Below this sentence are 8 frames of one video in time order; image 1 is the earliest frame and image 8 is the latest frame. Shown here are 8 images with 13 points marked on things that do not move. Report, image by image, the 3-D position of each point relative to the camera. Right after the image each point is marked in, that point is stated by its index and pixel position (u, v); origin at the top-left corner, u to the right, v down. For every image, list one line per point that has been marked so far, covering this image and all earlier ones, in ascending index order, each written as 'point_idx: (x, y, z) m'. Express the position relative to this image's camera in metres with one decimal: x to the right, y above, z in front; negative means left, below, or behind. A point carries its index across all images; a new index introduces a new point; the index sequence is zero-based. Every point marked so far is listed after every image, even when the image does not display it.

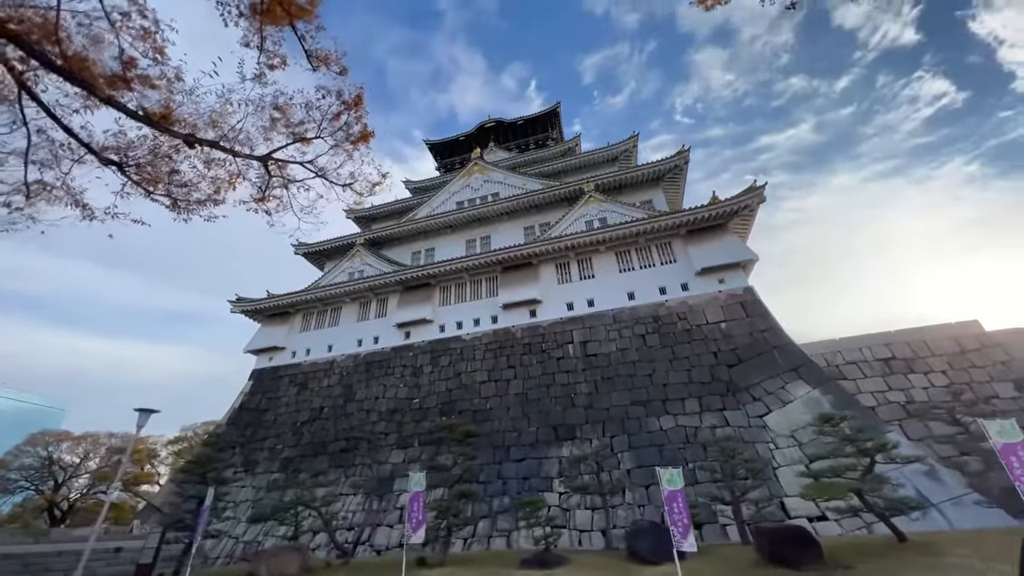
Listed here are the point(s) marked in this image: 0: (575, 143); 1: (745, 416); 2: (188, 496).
0: (+3.1, +7.2, +19.5) m
1: (+5.2, -2.9, +8.8) m
2: (-8.9, -5.7, +10.8) m
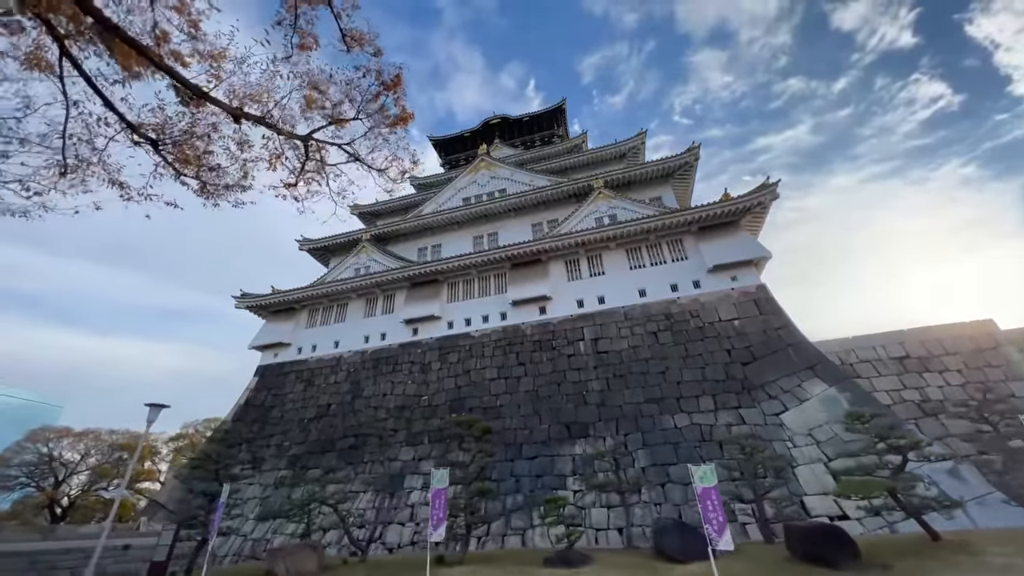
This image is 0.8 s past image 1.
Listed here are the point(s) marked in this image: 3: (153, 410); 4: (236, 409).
0: (+3.4, +7.3, +19.4) m
1: (+5.6, -2.8, +8.7) m
2: (-8.6, -5.6, +10.6) m
3: (-6.6, -2.2, +7.2) m
4: (-9.2, -4.0, +13.0) m
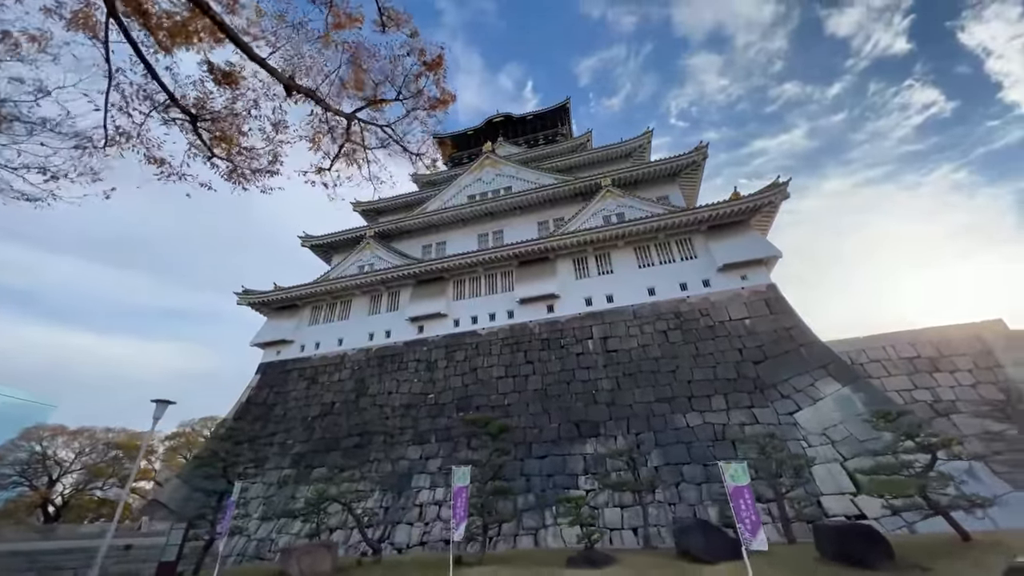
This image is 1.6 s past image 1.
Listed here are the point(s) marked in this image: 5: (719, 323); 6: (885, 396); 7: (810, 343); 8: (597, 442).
0: (+3.6, +7.4, +19.3) m
1: (+5.8, -2.8, +8.7) m
2: (-8.4, -5.4, +10.4) m
3: (-6.3, -2.1, +7.0) m
4: (-9.0, -3.9, +12.8) m
5: (+5.6, -1.0, +10.6) m
6: (+7.9, -2.3, +8.3) m
7: (+7.4, -1.4, +9.7) m
8: (+2.0, -3.6, +9.2) m
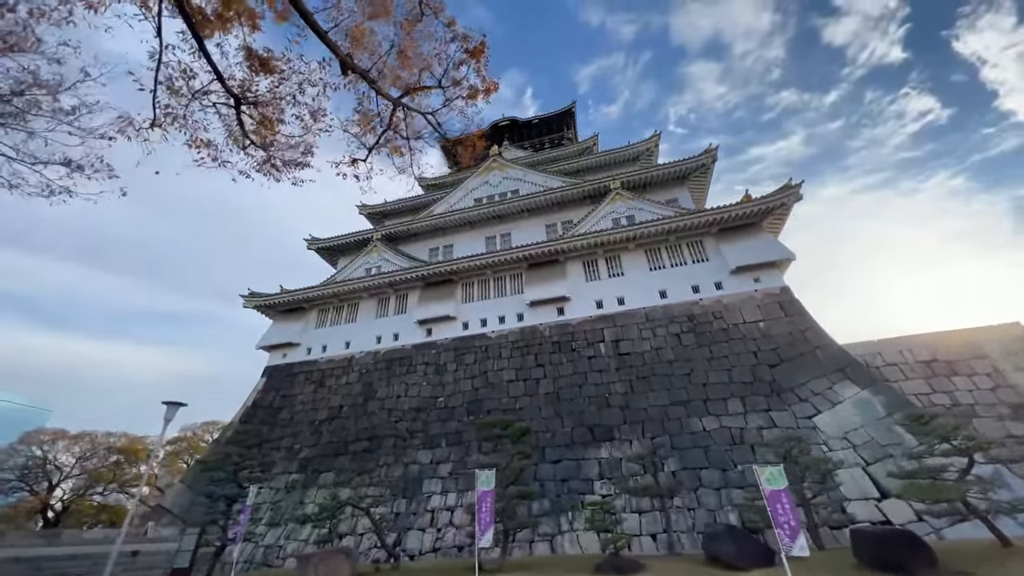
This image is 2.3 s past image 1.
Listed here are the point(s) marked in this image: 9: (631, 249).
0: (+3.9, +7.2, +19.3) m
1: (+6.1, -2.8, +8.5) m
2: (-8.1, -5.5, +10.2) m
3: (-6.0, -2.1, +6.8) m
4: (-8.7, -4.0, +12.6) m
5: (+5.9, -1.0, +10.5) m
6: (+8.3, -2.3, +8.2) m
7: (+7.7, -1.4, +9.6) m
8: (+2.3, -3.7, +9.0) m
9: (+3.8, +1.2, +12.5) m
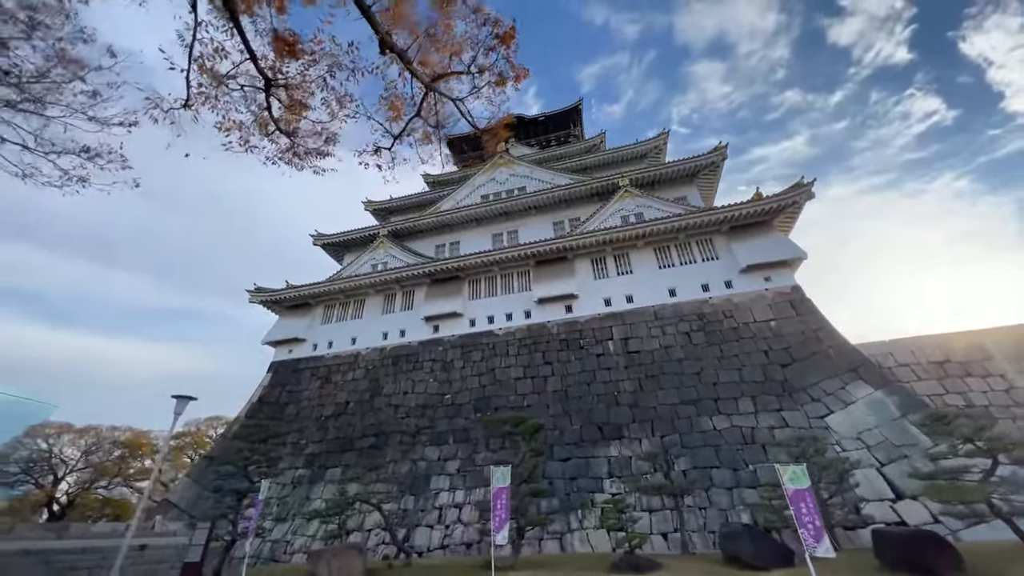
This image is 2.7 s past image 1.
0: (+4.3, +7.3, +19.2) m
1: (+6.3, -2.8, +8.5) m
2: (-7.9, -5.3, +10.2) m
3: (-5.8, -2.0, +6.8) m
4: (-8.5, -3.8, +12.6) m
5: (+6.1, -1.0, +10.4) m
6: (+8.5, -2.3, +8.1) m
7: (+7.9, -1.4, +9.5) m
8: (+2.5, -3.6, +9.0) m
9: (+4.1, +1.3, +12.4) m
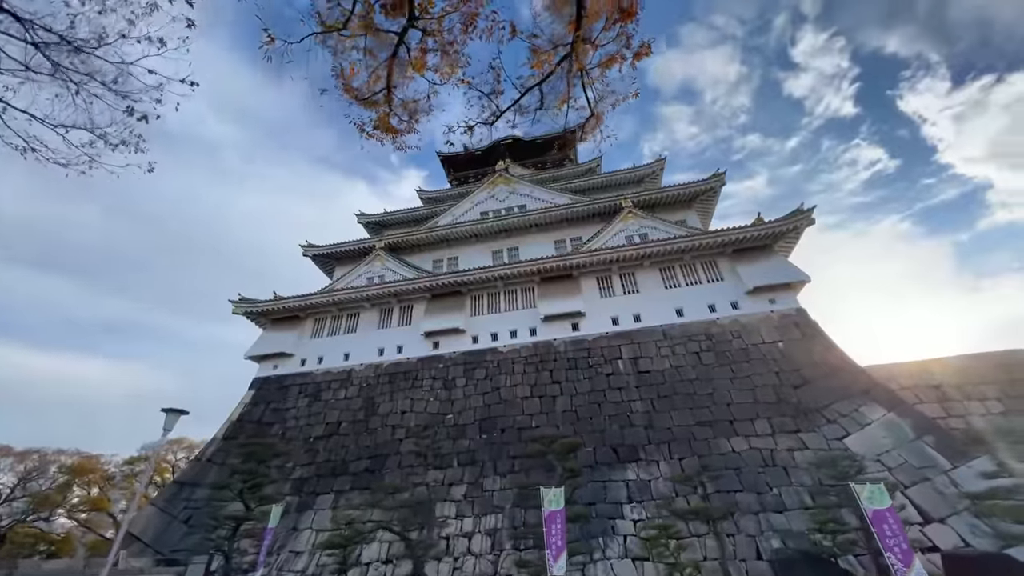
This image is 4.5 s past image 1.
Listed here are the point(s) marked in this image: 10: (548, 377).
0: (+4.2, +6.2, +19.6) m
1: (+6.7, -3.2, +8.4) m
2: (-7.7, -5.4, +9.1) m
3: (-5.3, -2.0, +6.0) m
4: (-8.4, -4.1, +11.5) m
5: (+6.4, -1.5, +10.5) m
6: (+8.8, -2.8, +8.2) m
7: (+8.2, -1.9, +9.6) m
8: (+2.8, -4.0, +8.6) m
9: (+4.3, +0.7, +12.4) m
10: (+1.0, -2.5, +10.9) m
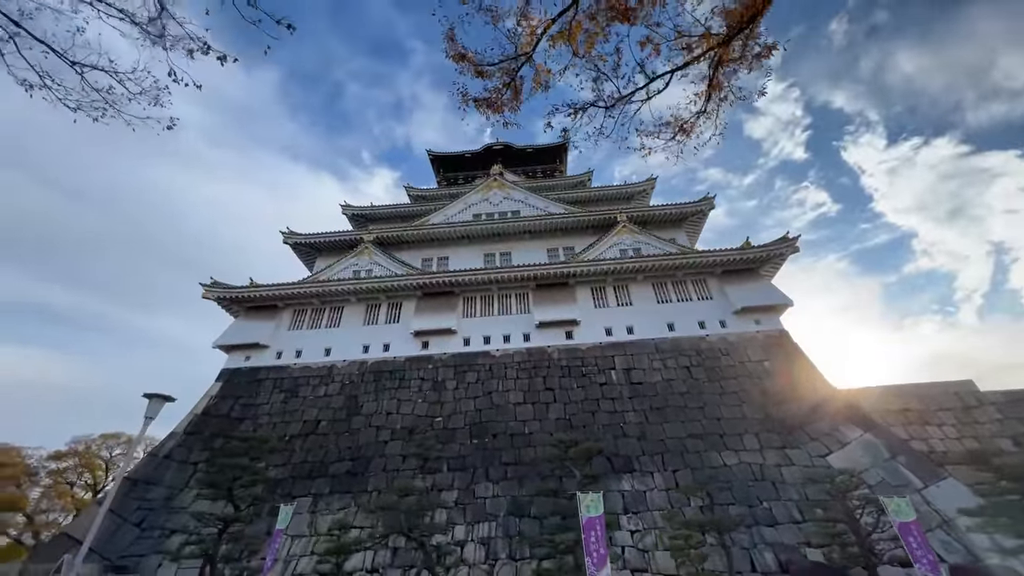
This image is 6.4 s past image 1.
0: (+3.8, +5.6, +20.0) m
1: (+6.6, -3.8, +8.8) m
2: (-7.9, -4.9, +8.2) m
3: (-5.0, -1.6, +5.4) m
4: (-8.7, -3.5, +10.5) m
5: (+6.3, -2.1, +10.8) m
6: (+8.8, -3.5, +8.8) m
7: (+8.1, -2.6, +10.1) m
8: (+2.7, -4.2, +8.6) m
9: (+4.1, +0.3, +12.7) m
10: (+0.8, -2.6, +10.8) m
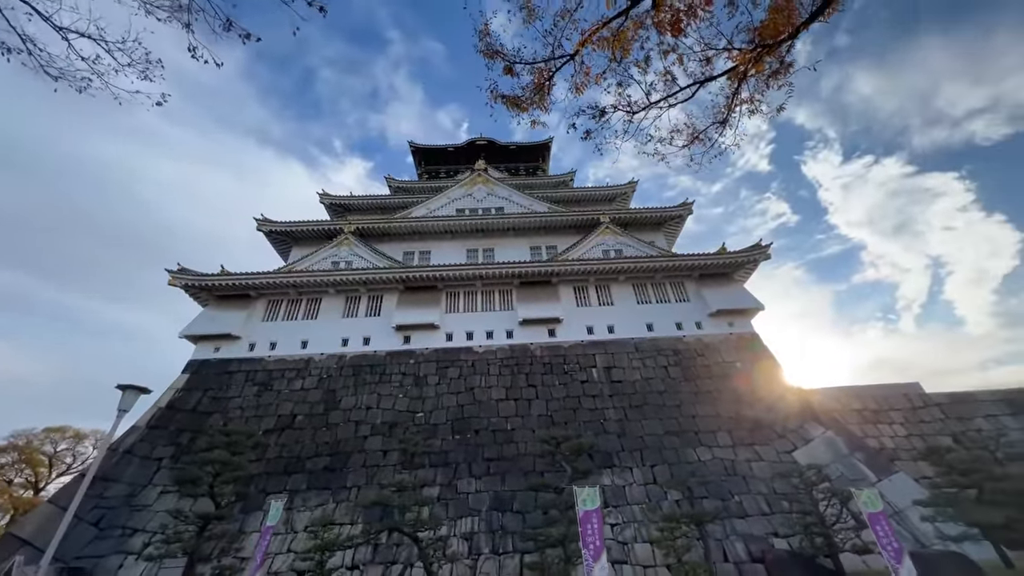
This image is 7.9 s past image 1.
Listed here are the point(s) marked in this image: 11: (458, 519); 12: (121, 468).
0: (+2.9, +5.7, +20.2) m
1: (+6.2, -3.9, +9.3) m
2: (-8.2, -4.6, +7.7) m
3: (-5.0, -1.4, +5.1) m
4: (-9.1, -3.2, +10.0) m
5: (+5.8, -2.2, +11.3) m
6: (+8.4, -3.7, +9.4) m
7: (+7.7, -2.8, +10.7) m
8: (+2.3, -4.2, +8.9) m
9: (+3.6, +0.2, +13.0) m
10: (+0.3, -2.6, +10.9) m
11: (-1.2, -4.8, +8.1) m
12: (-8.8, -4.0, +8.8) m
